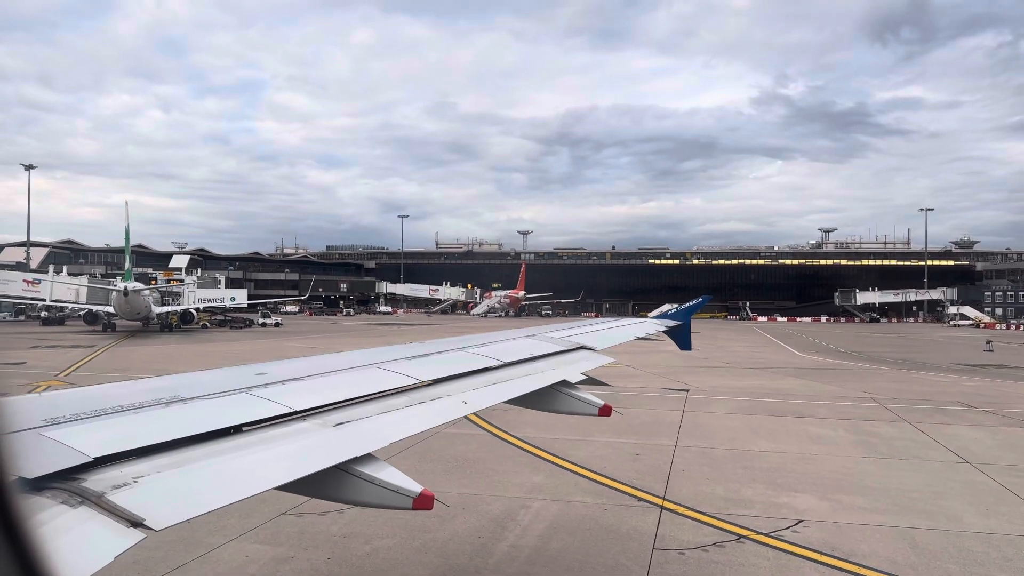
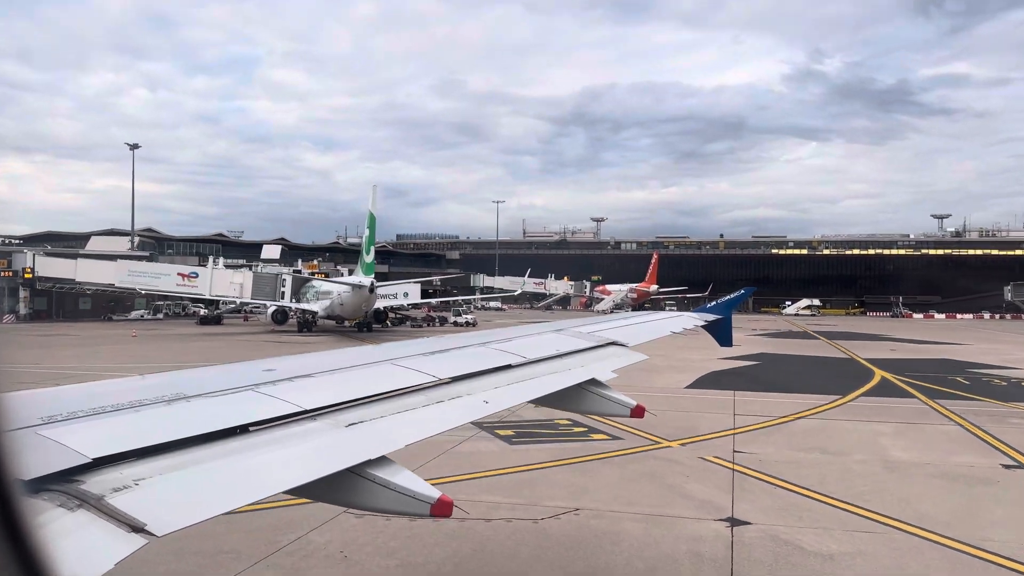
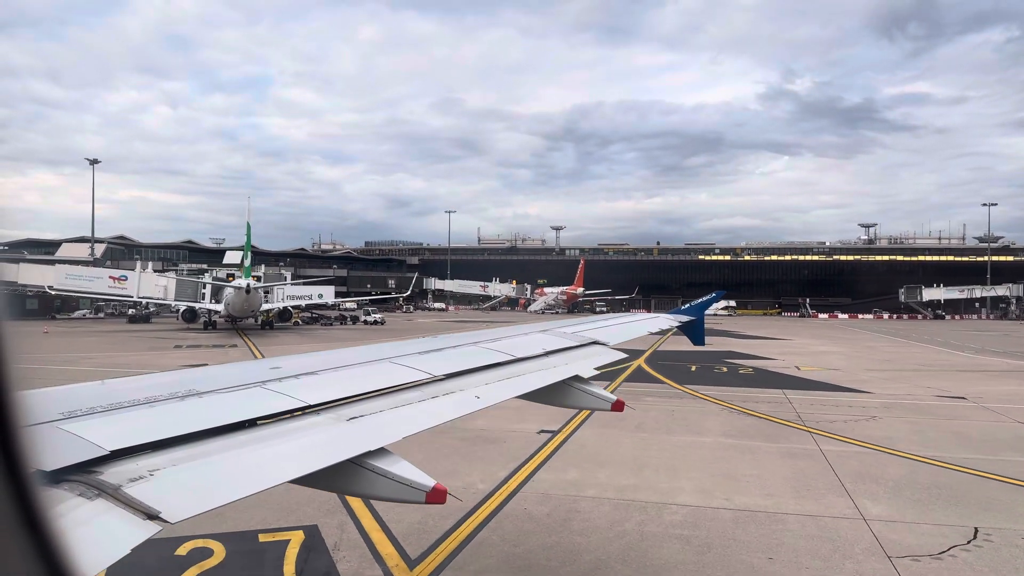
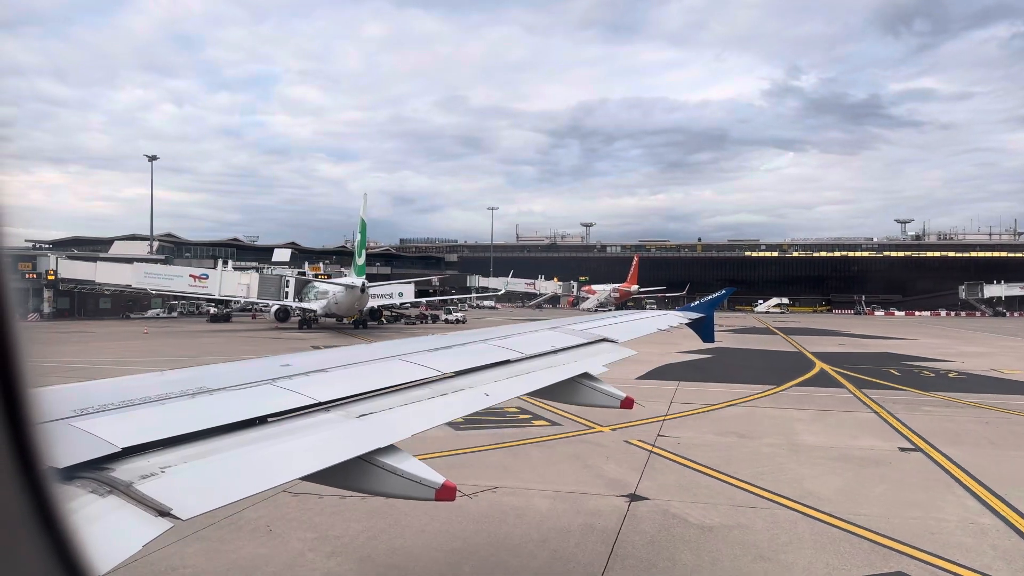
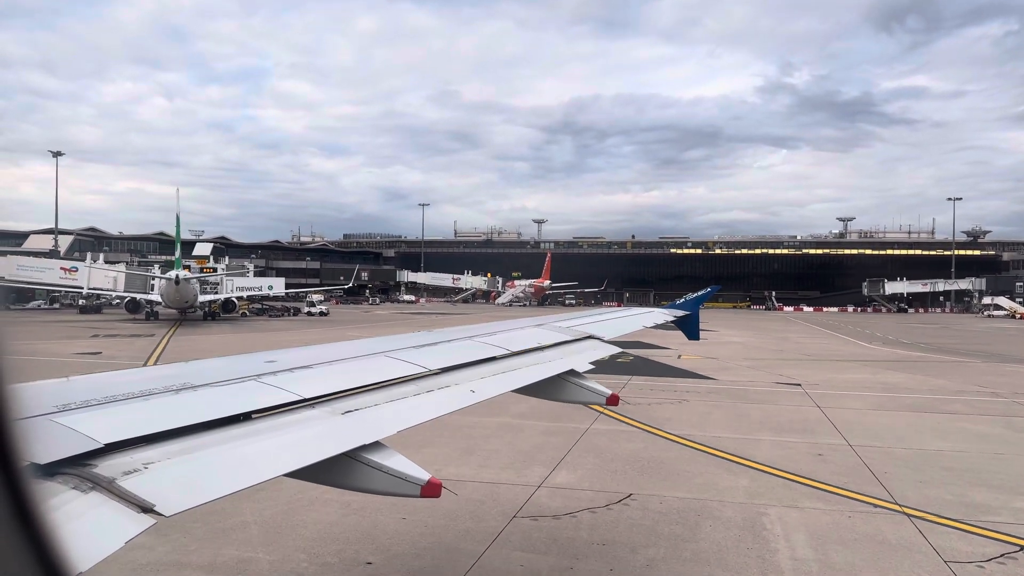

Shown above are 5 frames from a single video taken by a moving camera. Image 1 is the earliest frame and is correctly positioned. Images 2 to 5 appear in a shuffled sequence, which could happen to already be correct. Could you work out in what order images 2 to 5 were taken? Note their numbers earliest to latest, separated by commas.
5, 3, 4, 2
